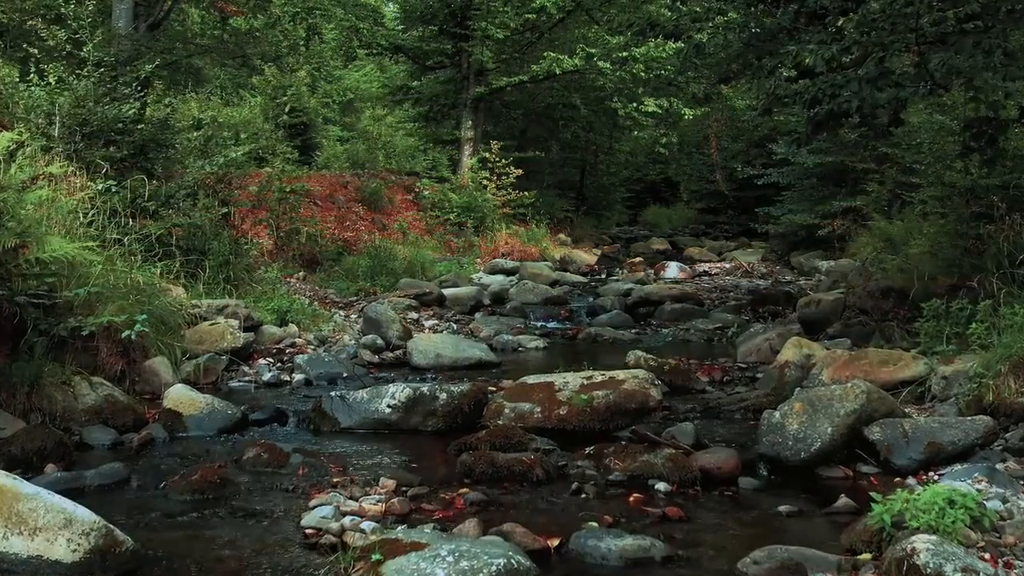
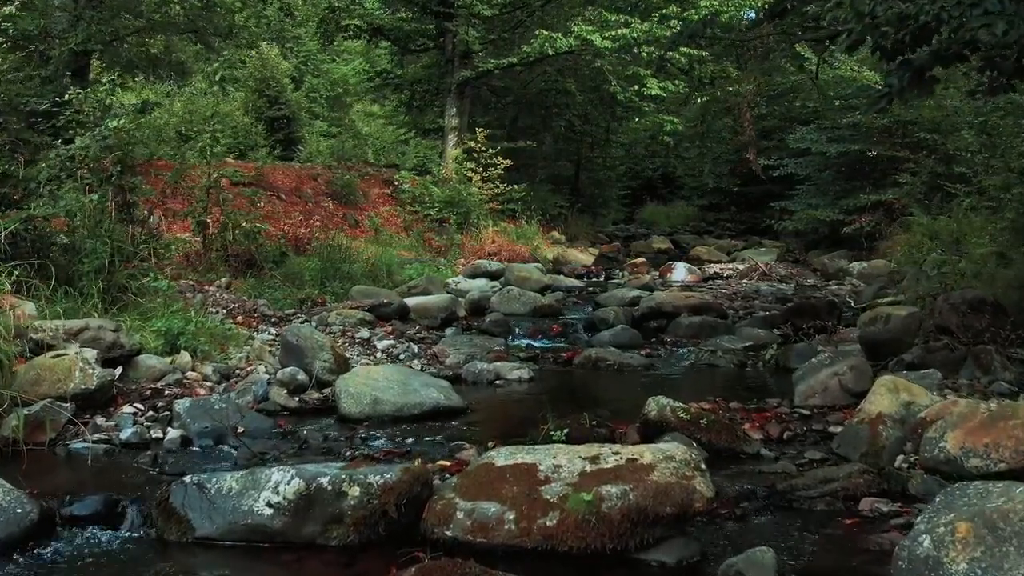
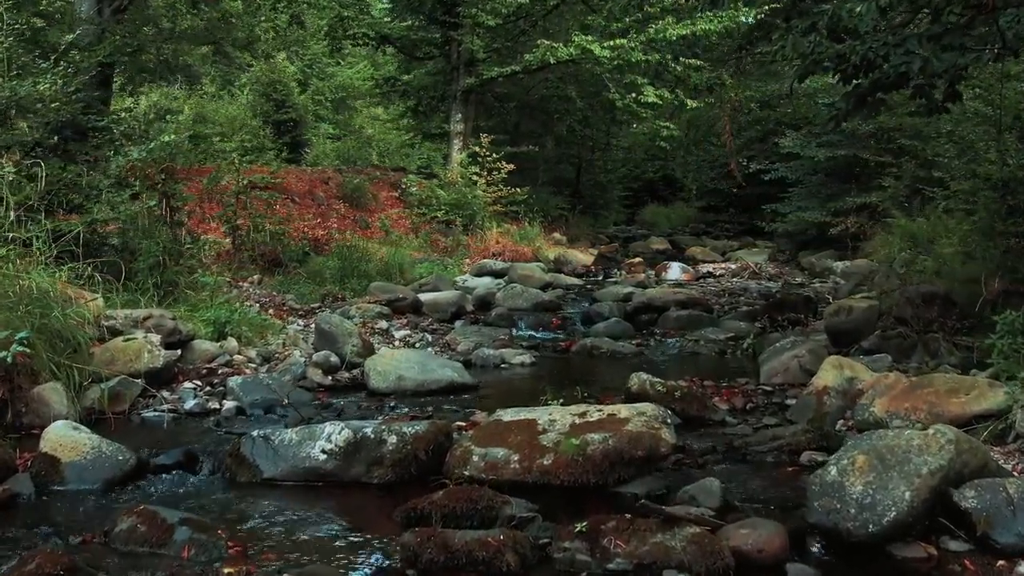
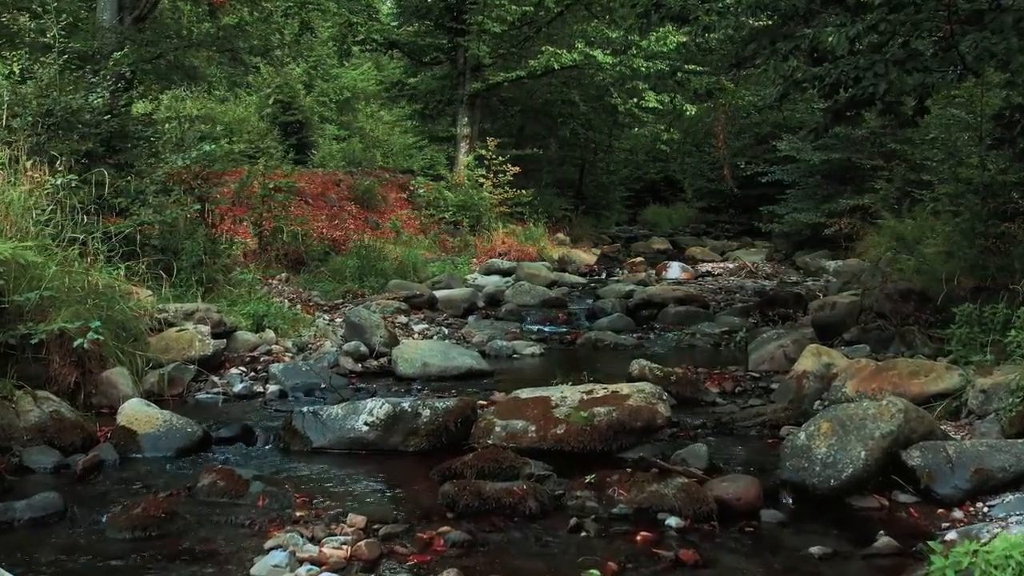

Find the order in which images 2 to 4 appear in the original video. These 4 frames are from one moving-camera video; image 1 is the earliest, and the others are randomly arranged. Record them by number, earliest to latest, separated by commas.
4, 3, 2
